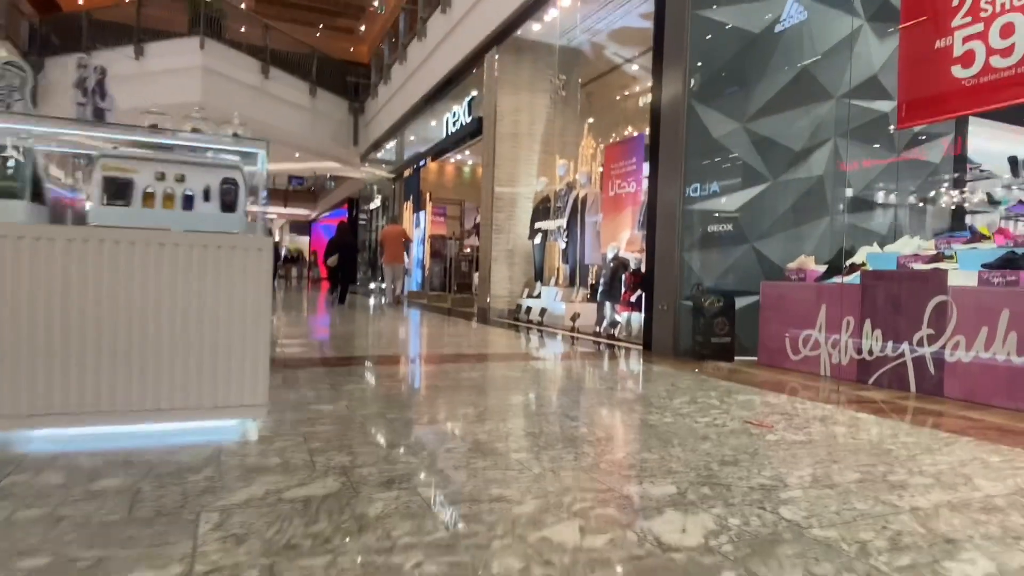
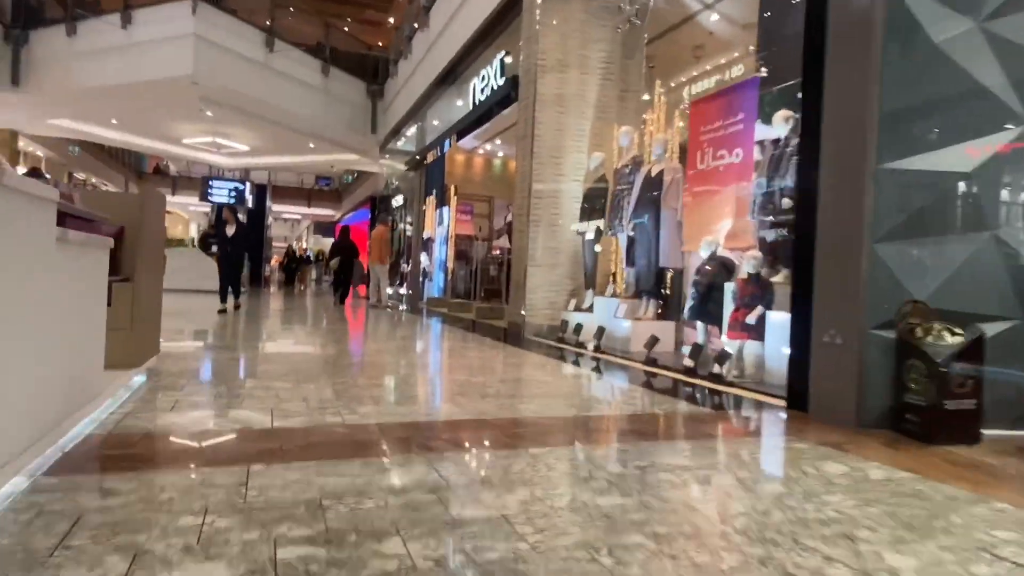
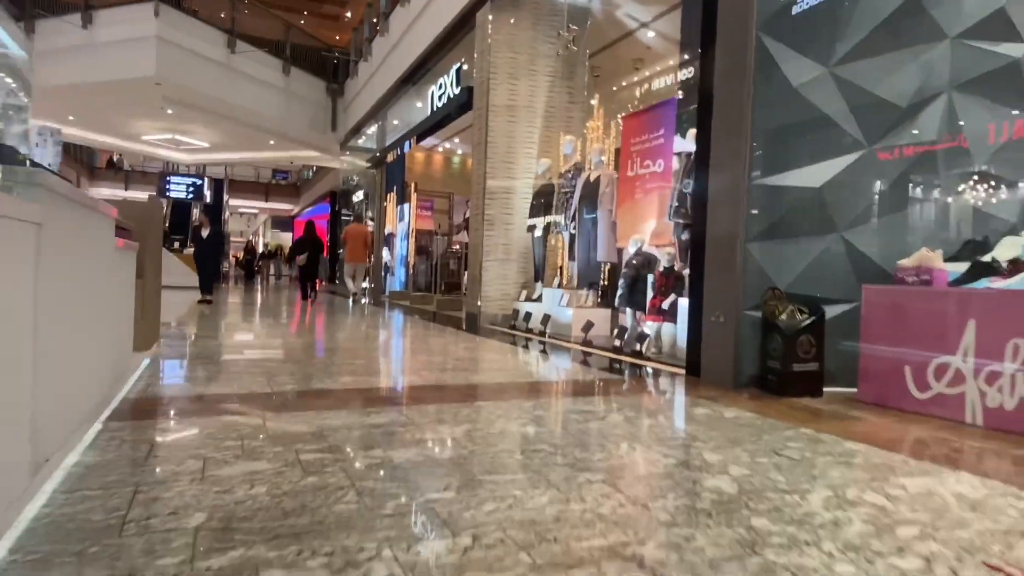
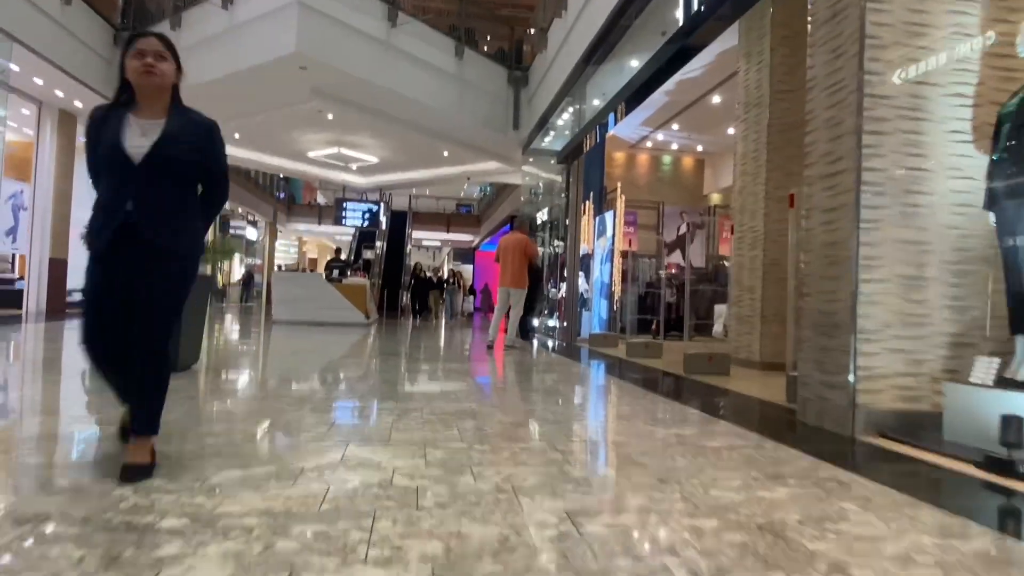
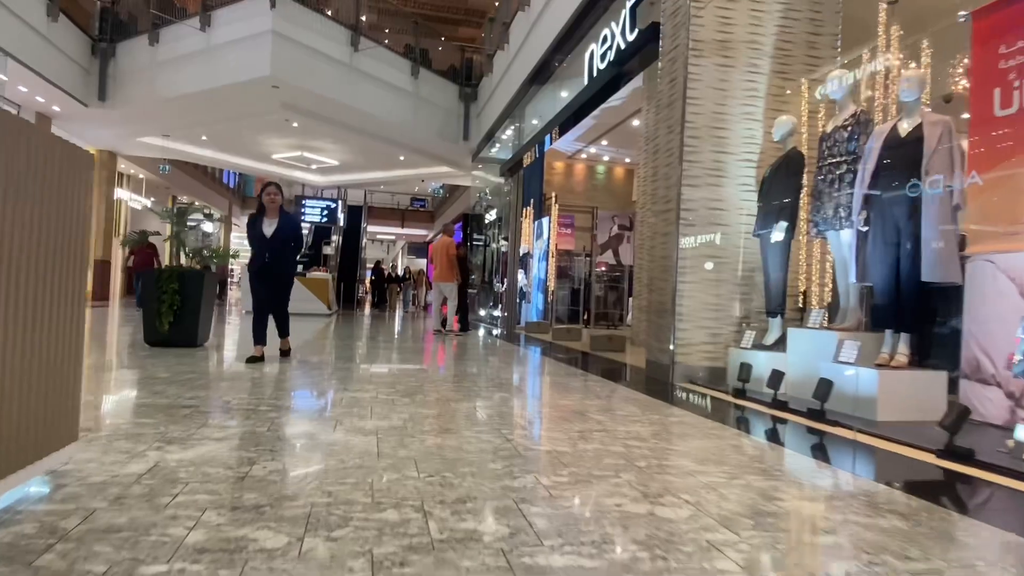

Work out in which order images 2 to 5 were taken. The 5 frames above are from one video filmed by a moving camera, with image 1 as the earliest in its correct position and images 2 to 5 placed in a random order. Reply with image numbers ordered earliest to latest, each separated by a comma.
3, 2, 5, 4
